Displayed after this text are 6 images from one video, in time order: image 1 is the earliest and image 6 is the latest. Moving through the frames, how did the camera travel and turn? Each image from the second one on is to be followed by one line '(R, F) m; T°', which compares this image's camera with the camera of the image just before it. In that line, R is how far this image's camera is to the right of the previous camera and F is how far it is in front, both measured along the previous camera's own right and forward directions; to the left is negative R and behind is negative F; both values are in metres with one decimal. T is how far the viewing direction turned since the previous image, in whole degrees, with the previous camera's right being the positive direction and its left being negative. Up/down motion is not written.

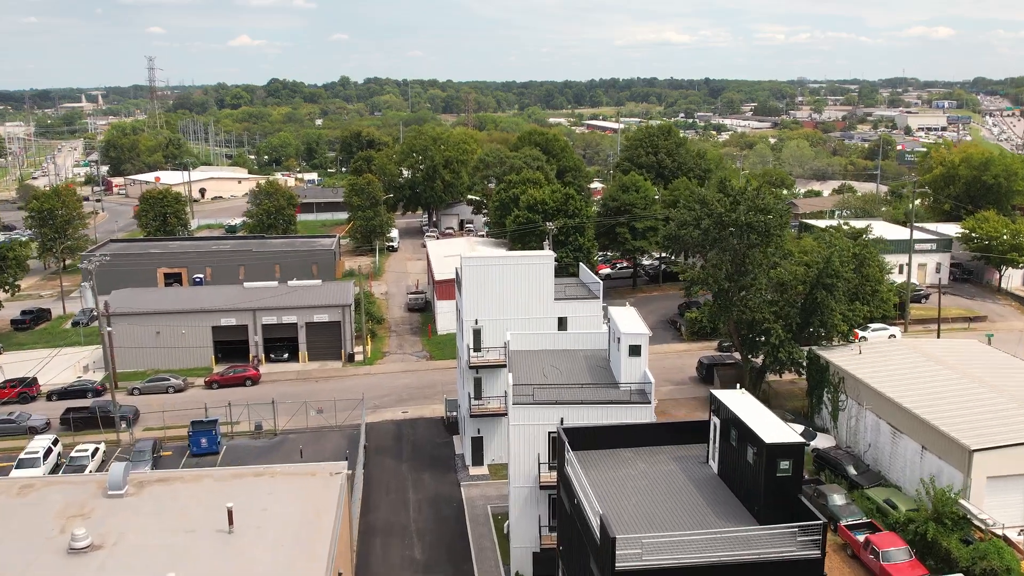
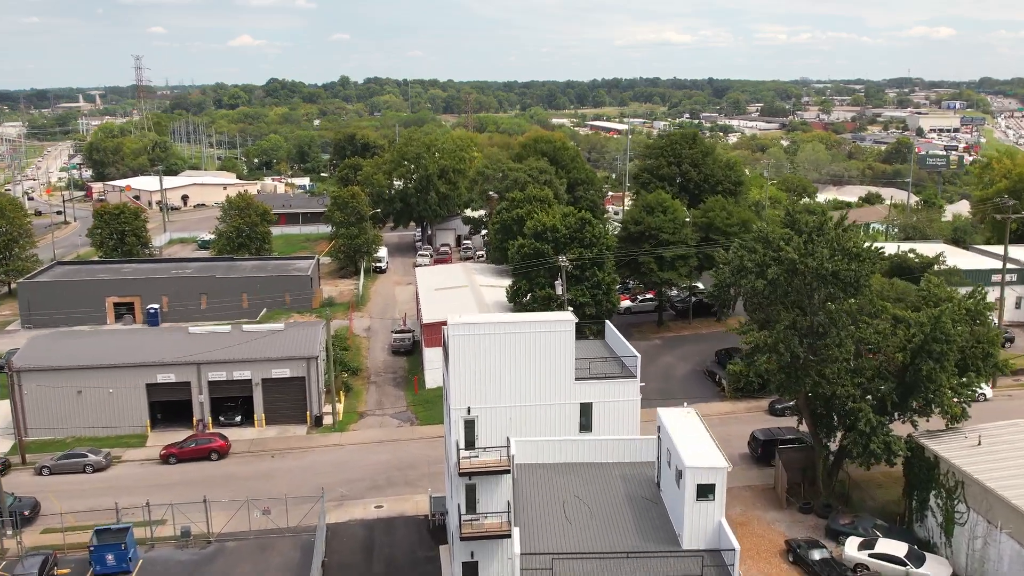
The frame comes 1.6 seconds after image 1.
(-0.1, +8.8) m; 0°
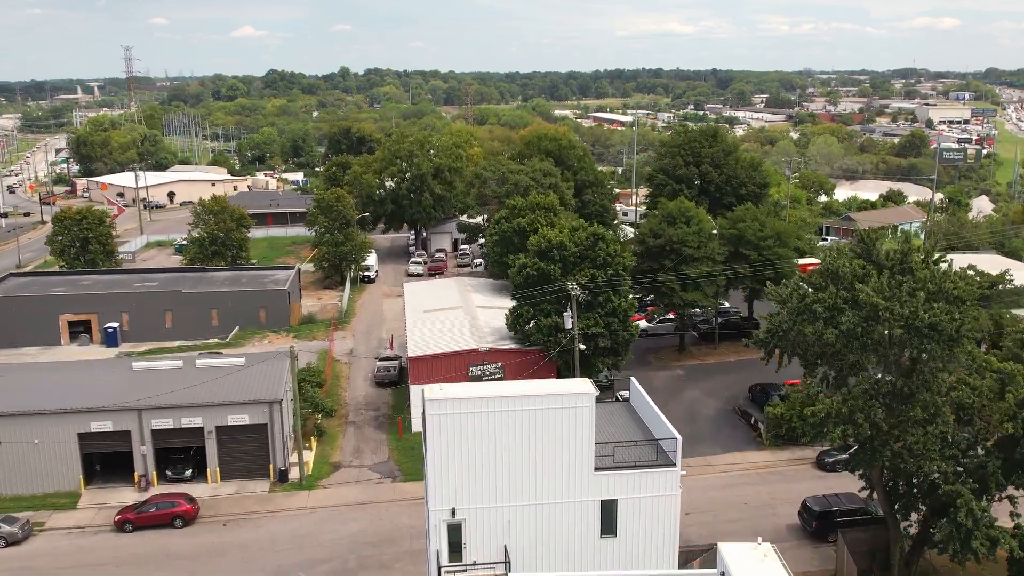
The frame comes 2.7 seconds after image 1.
(+0.1, +6.1) m; 0°
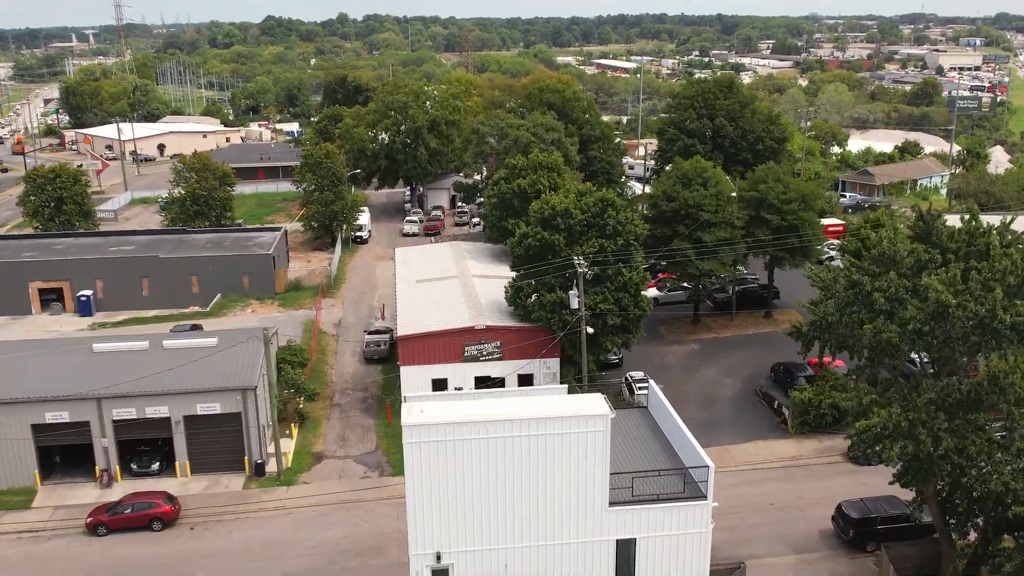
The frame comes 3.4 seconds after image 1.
(+0.1, +3.4) m; 0°
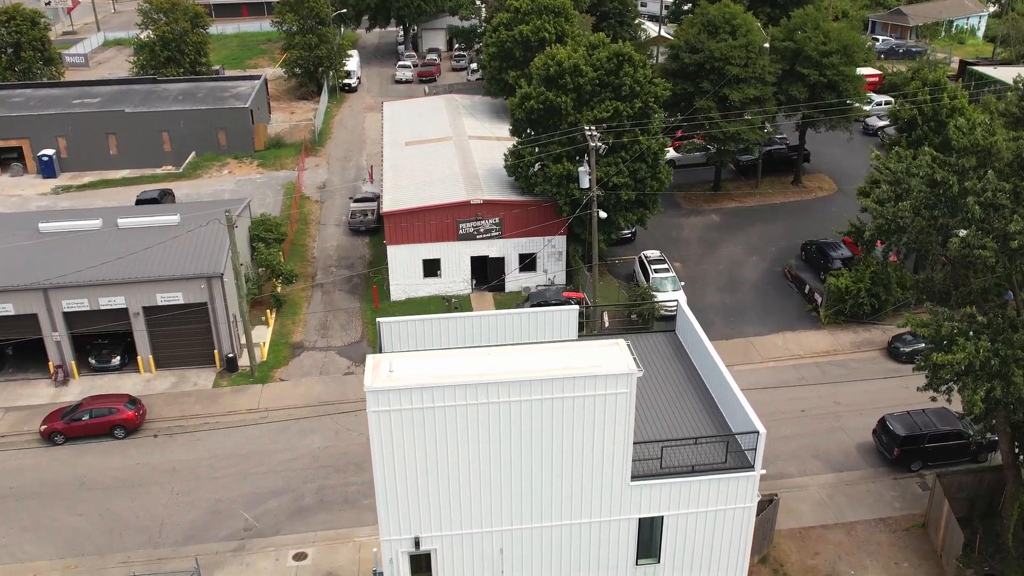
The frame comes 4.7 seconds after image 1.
(+0.1, +3.7) m; 0°
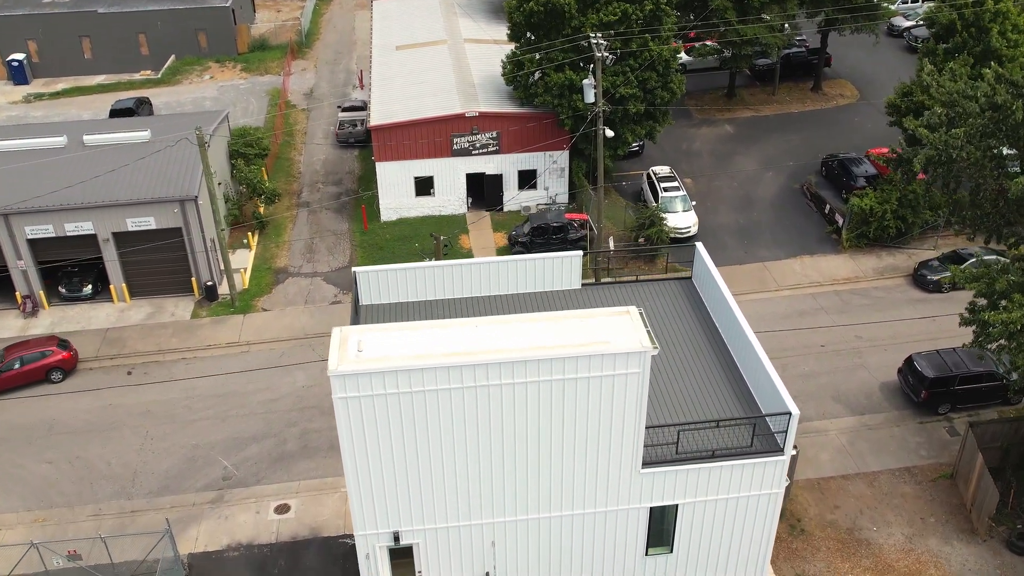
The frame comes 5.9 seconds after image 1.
(+0.1, +1.9) m; 0°
